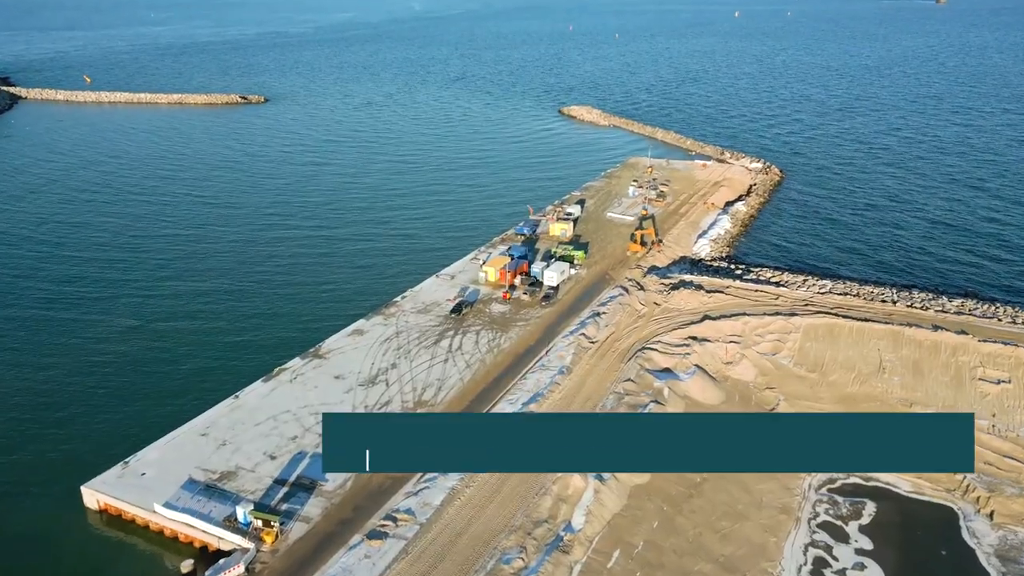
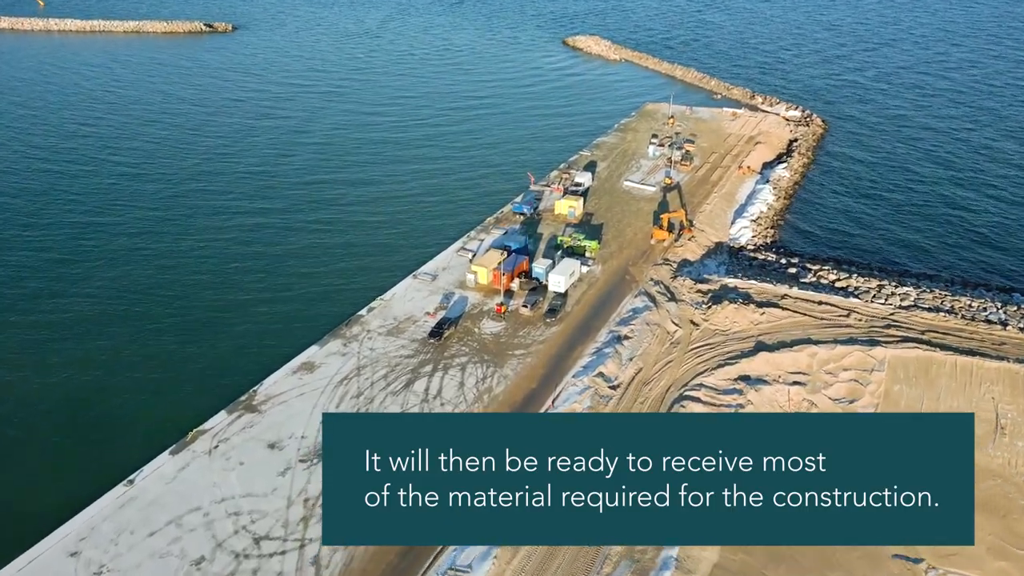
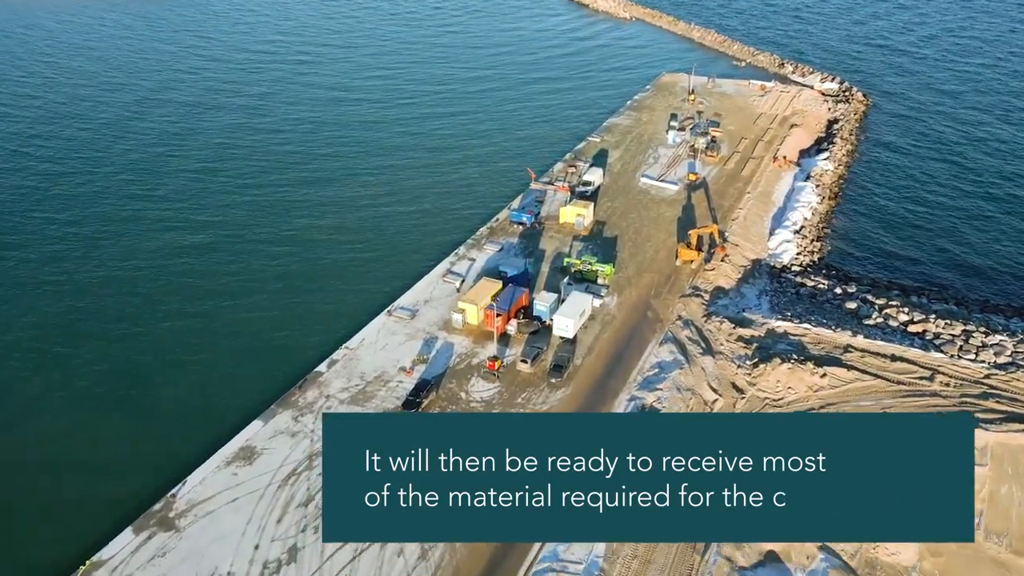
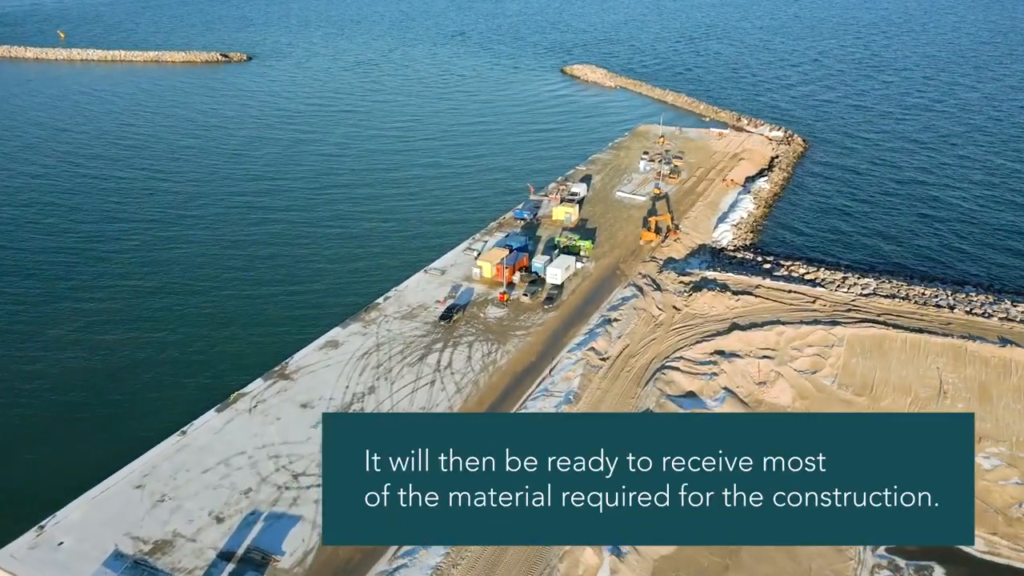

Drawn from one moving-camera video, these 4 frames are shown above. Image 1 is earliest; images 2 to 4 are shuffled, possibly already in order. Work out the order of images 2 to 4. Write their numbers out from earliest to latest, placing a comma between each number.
4, 2, 3
